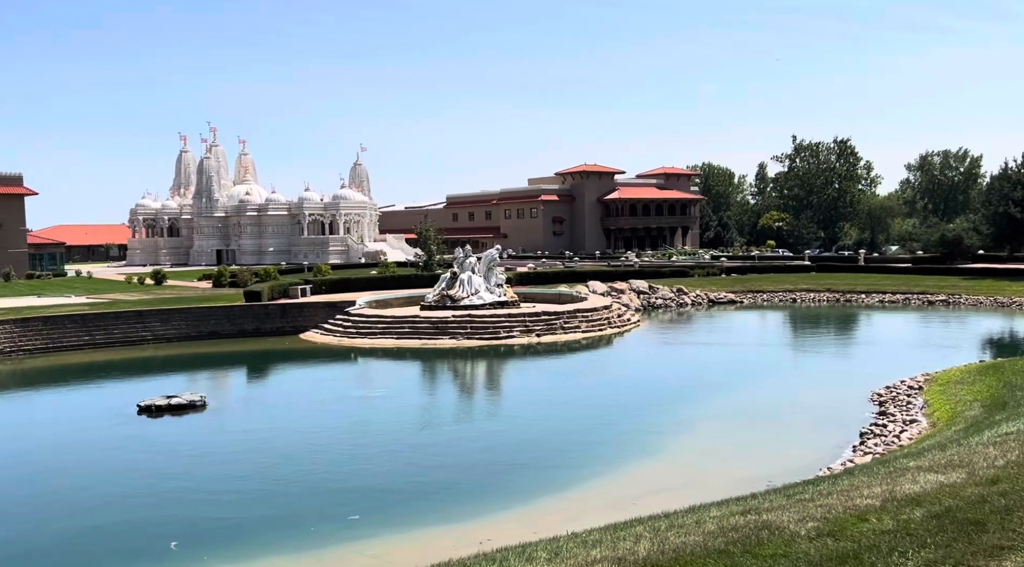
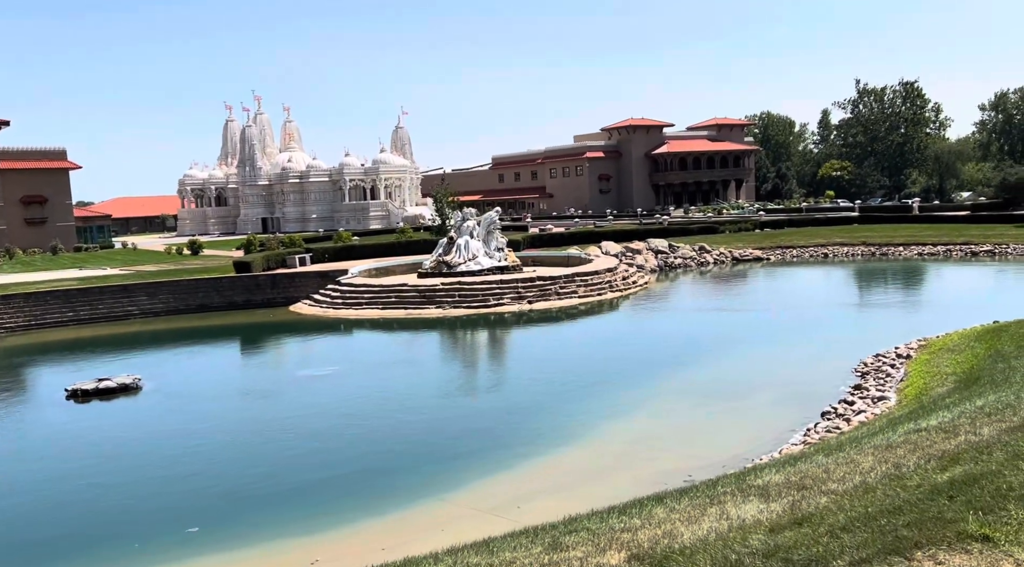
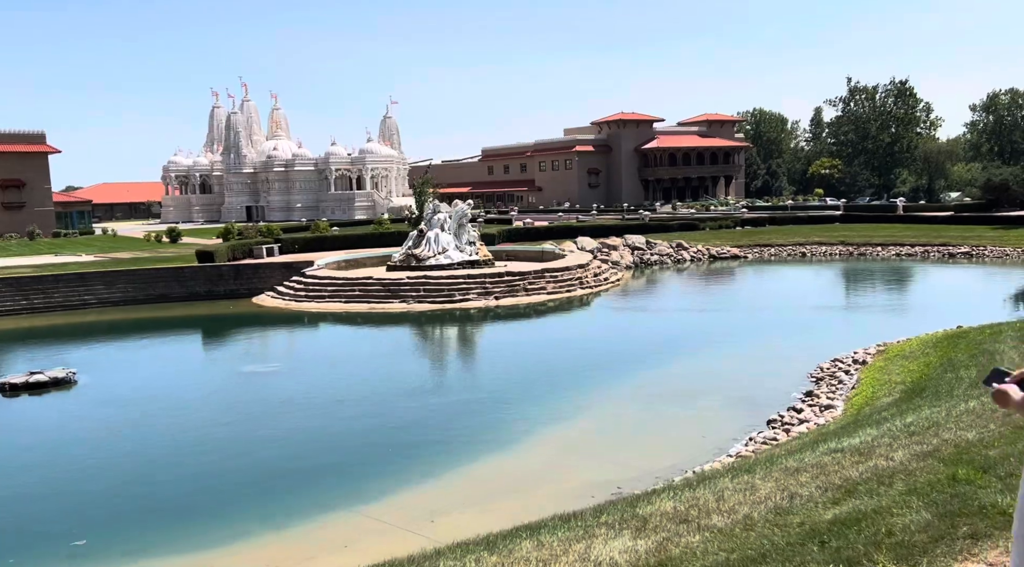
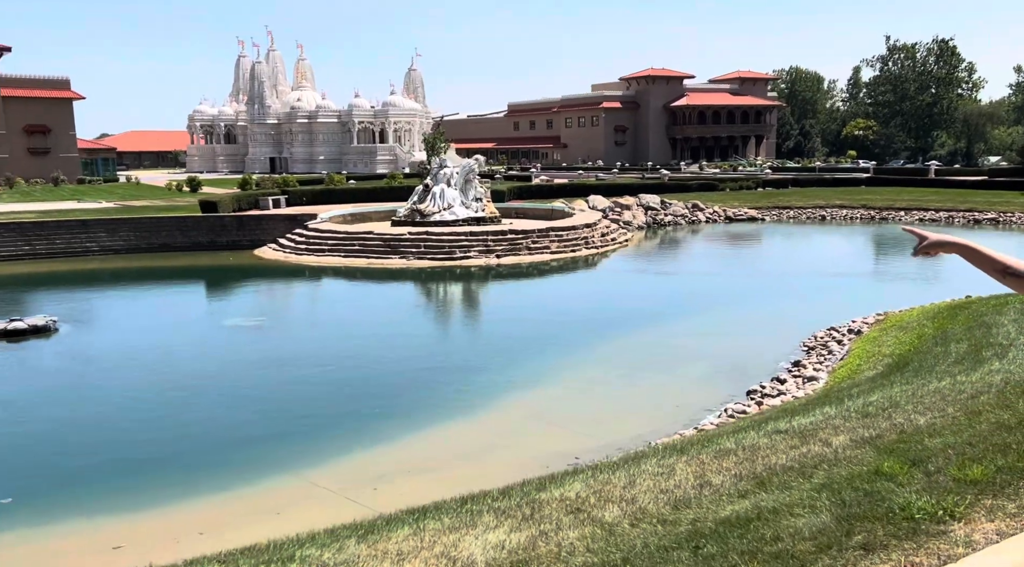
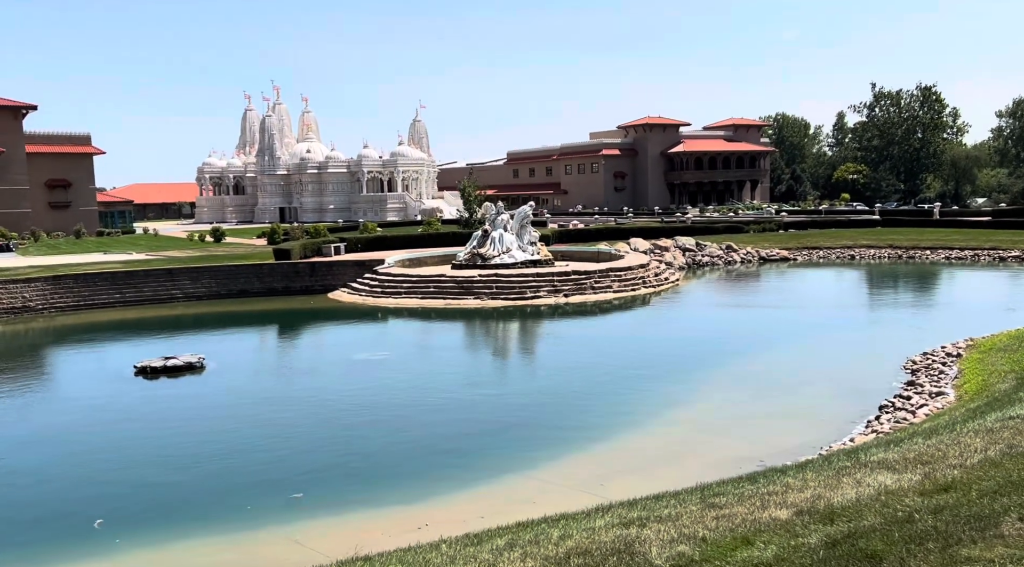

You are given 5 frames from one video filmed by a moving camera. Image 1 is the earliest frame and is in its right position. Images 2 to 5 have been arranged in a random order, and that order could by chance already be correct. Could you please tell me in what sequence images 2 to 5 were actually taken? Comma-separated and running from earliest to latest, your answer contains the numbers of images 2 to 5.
5, 2, 3, 4
